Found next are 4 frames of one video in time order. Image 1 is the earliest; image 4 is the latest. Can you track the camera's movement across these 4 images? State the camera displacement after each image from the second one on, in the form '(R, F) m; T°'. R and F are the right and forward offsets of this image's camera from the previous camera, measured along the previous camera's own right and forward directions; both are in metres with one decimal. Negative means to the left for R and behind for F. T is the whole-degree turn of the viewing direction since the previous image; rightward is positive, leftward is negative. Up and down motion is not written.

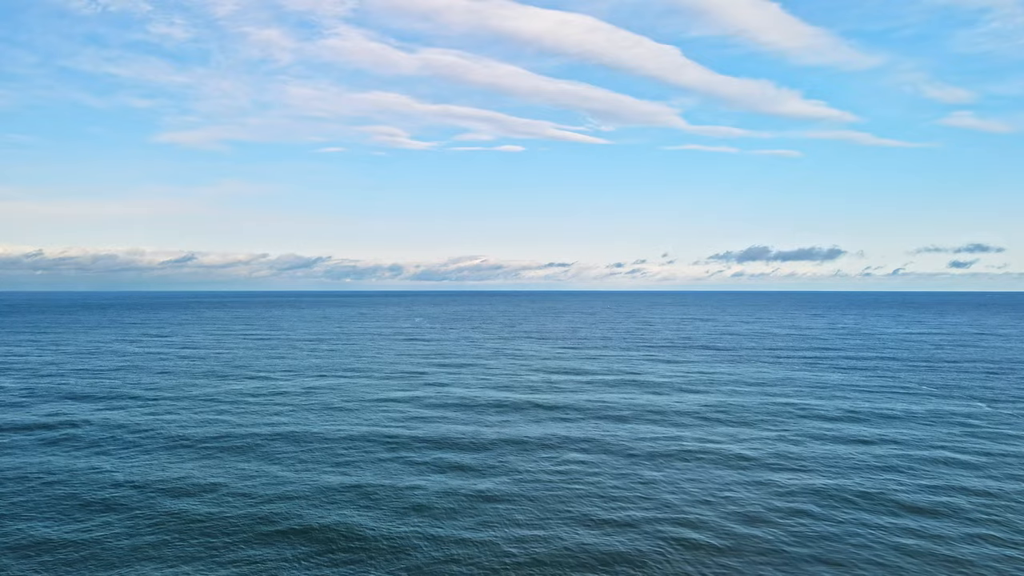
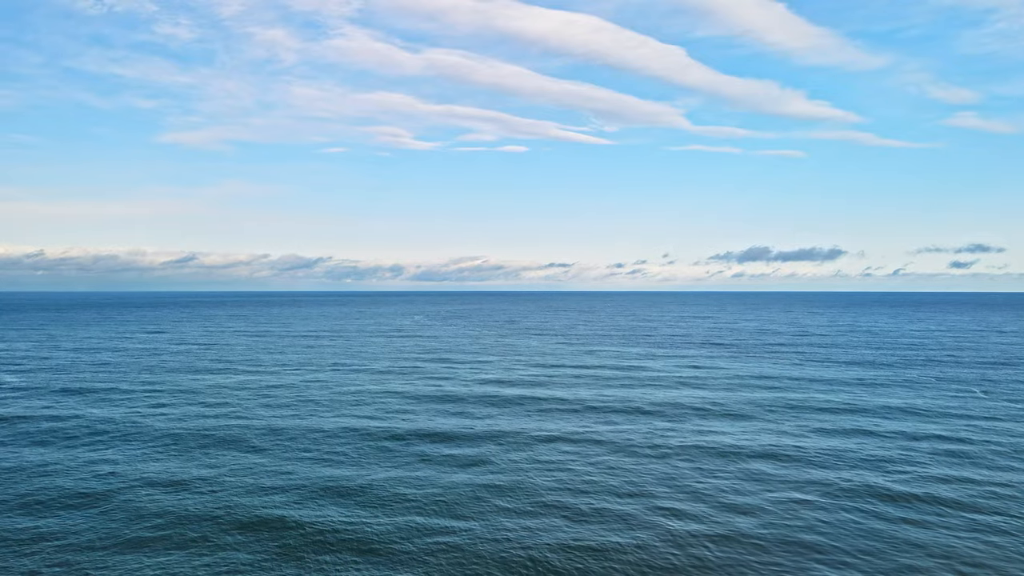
(-0.2, -0.5) m; 0°
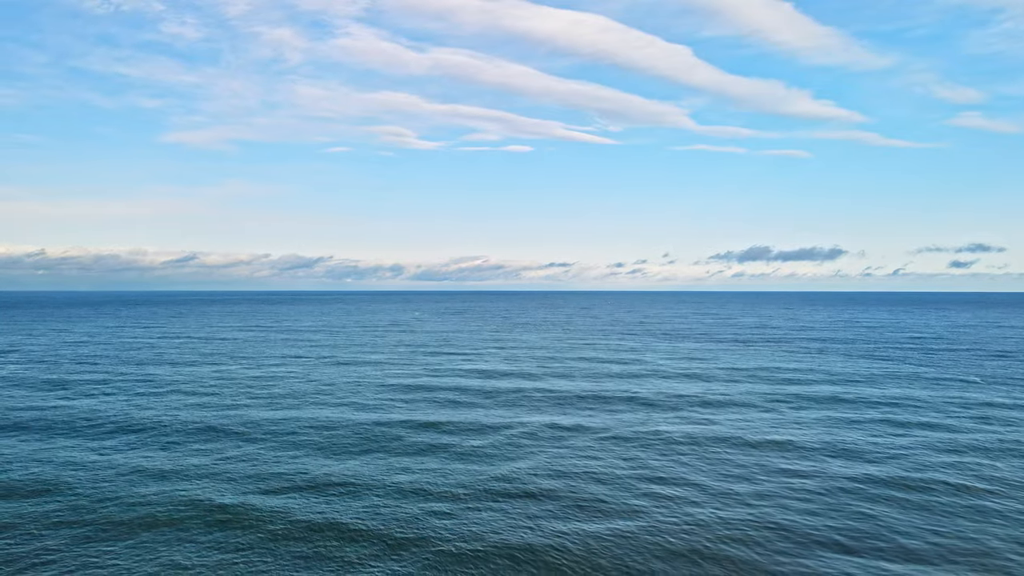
(-0.3, -0.6) m; 0°
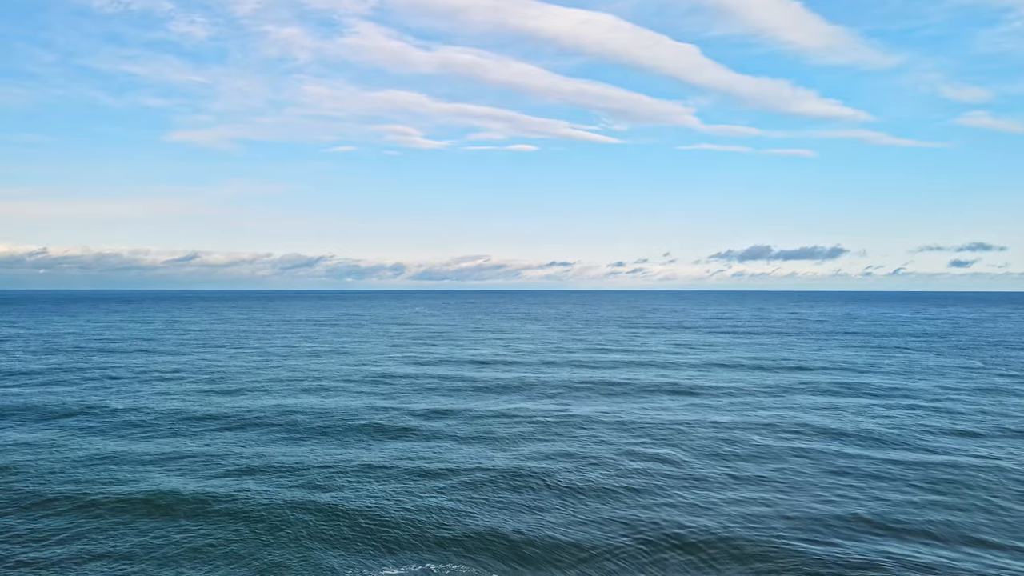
(-0.4, -0.9) m; 0°
